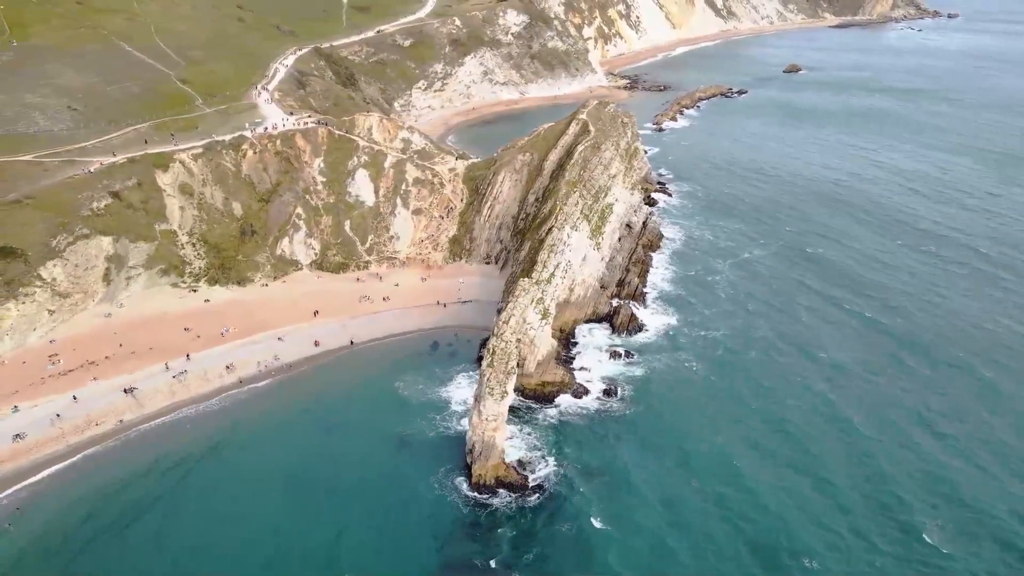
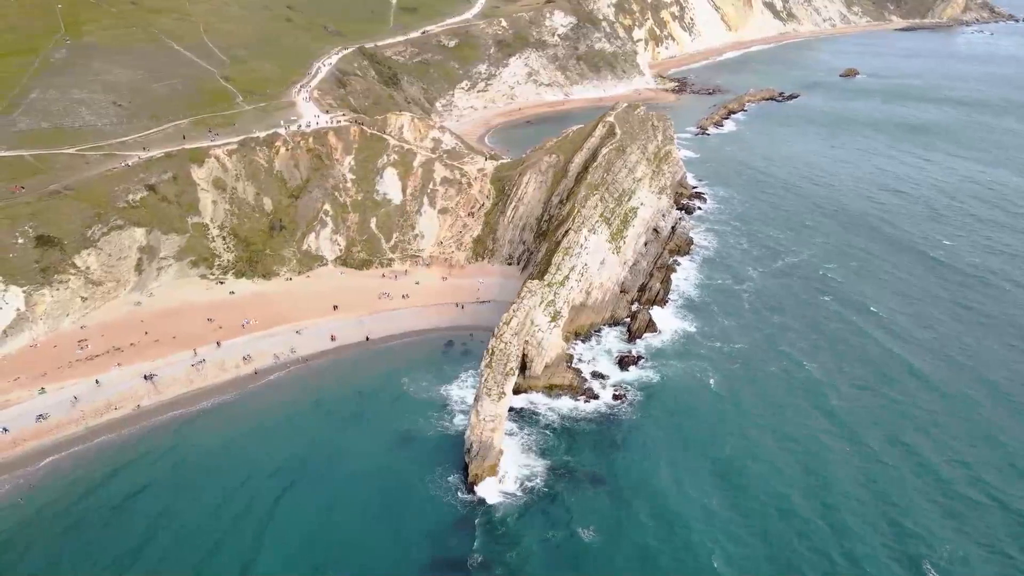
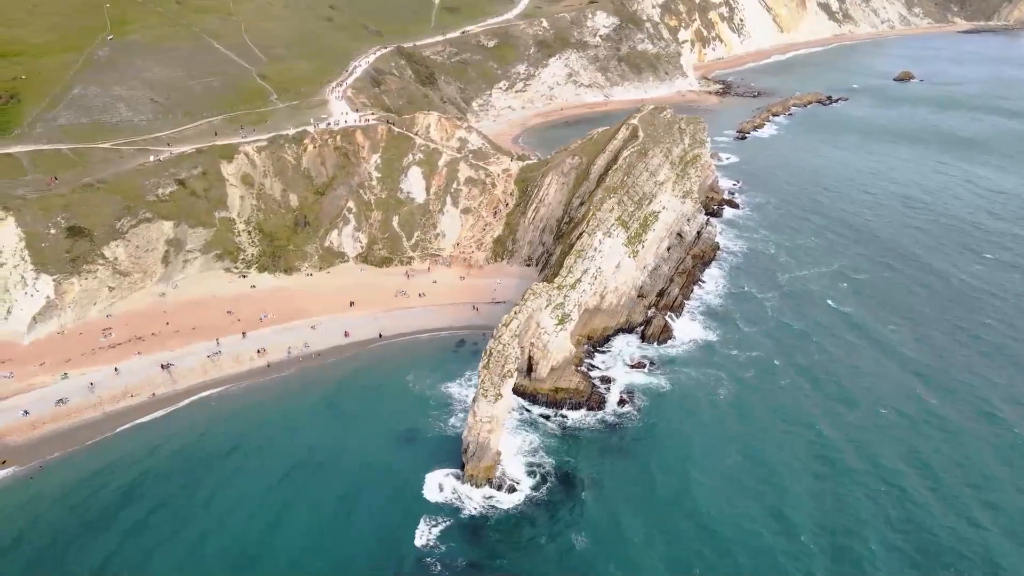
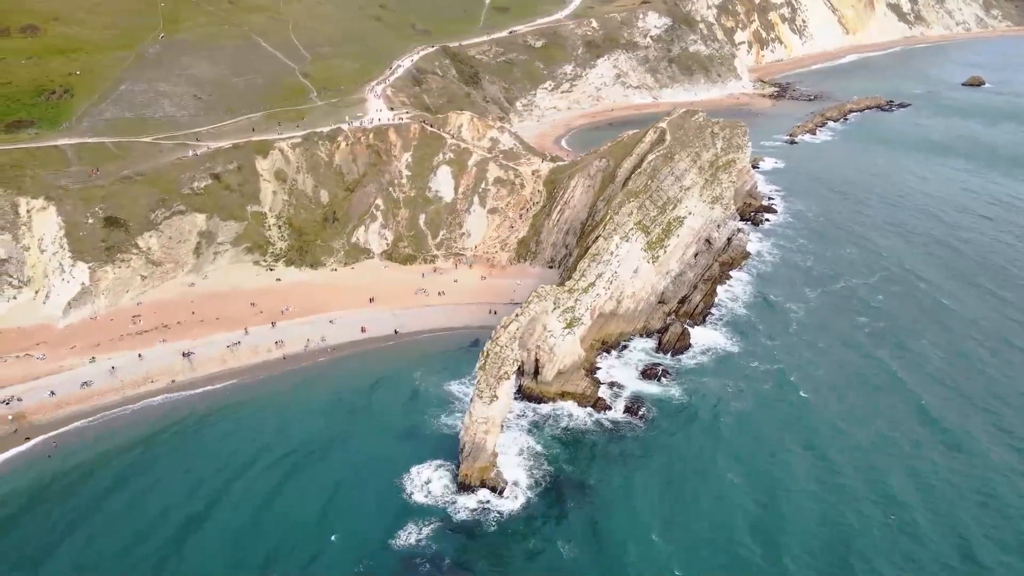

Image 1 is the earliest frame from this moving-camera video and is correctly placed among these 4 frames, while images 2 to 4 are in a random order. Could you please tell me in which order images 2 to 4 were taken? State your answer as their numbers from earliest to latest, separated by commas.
2, 3, 4
